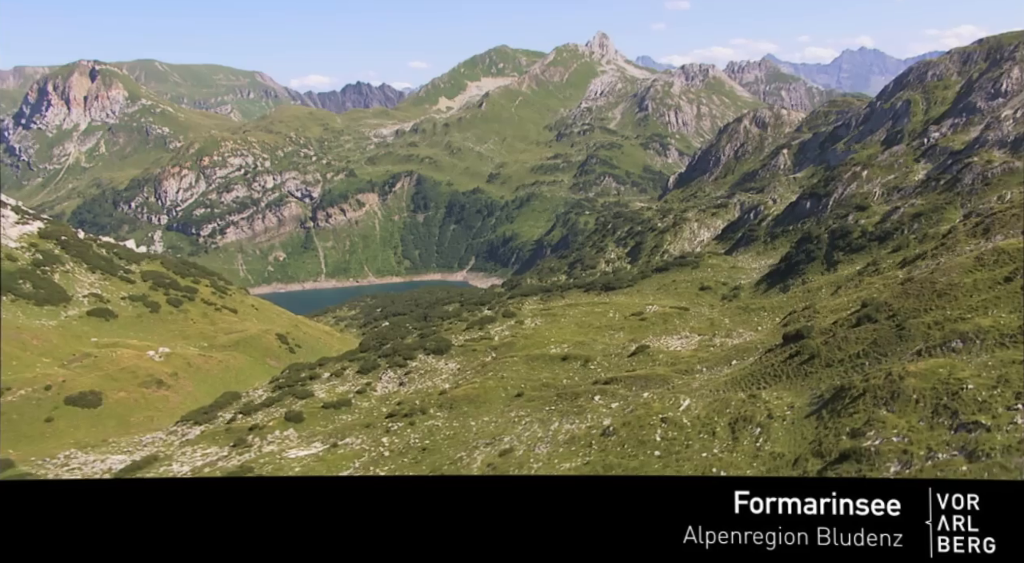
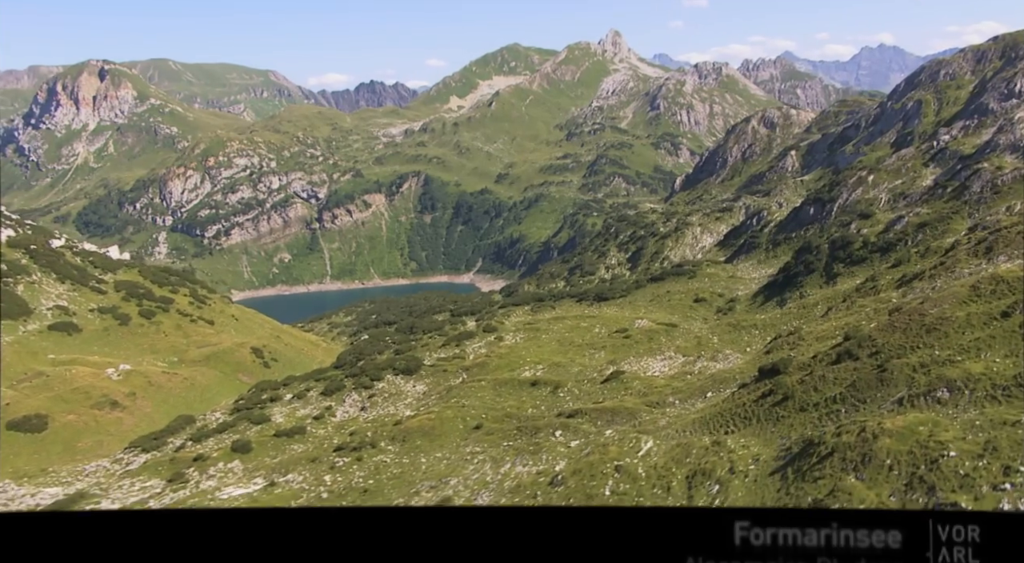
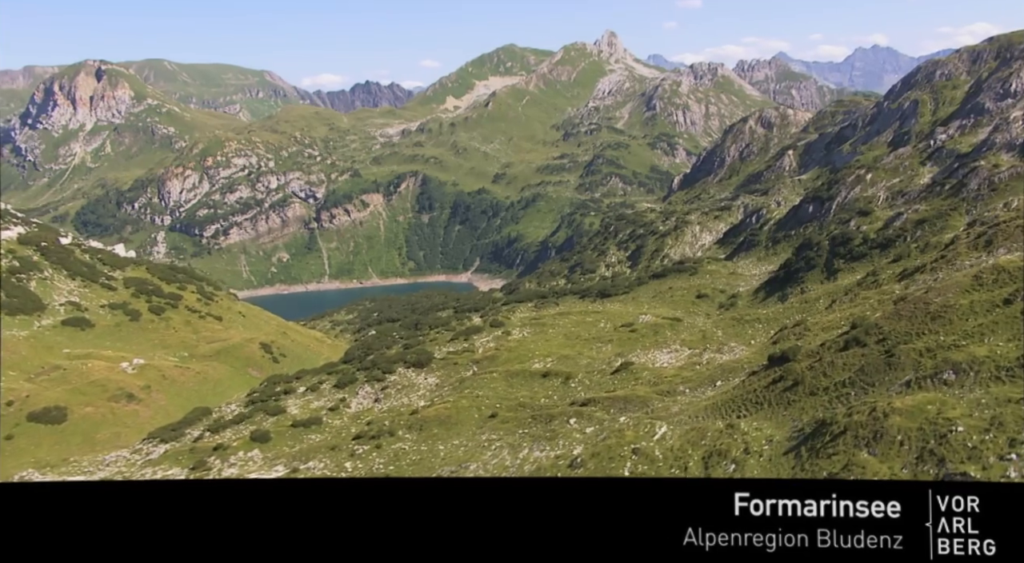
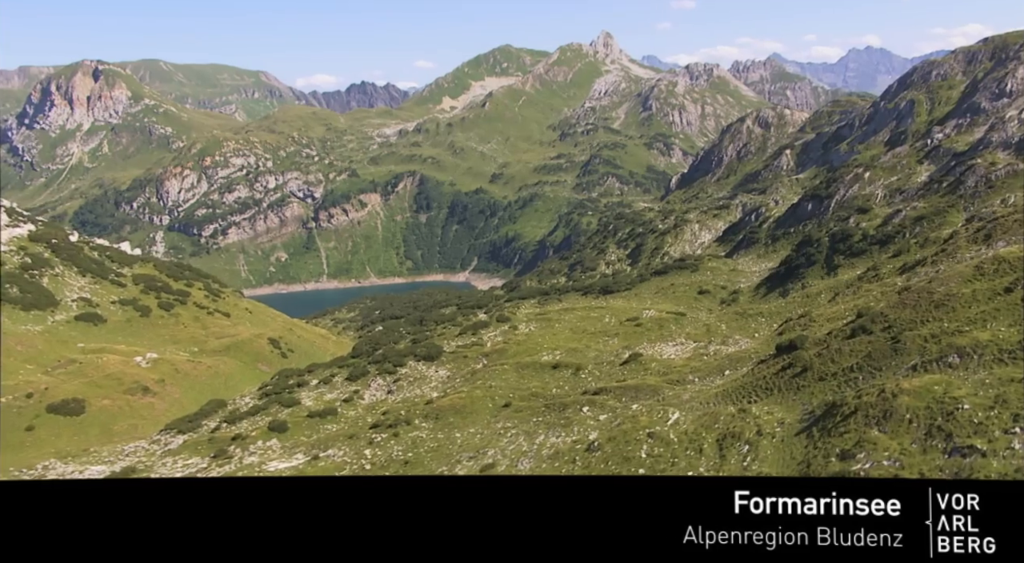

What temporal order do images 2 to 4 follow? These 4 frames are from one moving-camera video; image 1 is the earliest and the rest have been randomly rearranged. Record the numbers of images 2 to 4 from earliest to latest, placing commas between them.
4, 3, 2
